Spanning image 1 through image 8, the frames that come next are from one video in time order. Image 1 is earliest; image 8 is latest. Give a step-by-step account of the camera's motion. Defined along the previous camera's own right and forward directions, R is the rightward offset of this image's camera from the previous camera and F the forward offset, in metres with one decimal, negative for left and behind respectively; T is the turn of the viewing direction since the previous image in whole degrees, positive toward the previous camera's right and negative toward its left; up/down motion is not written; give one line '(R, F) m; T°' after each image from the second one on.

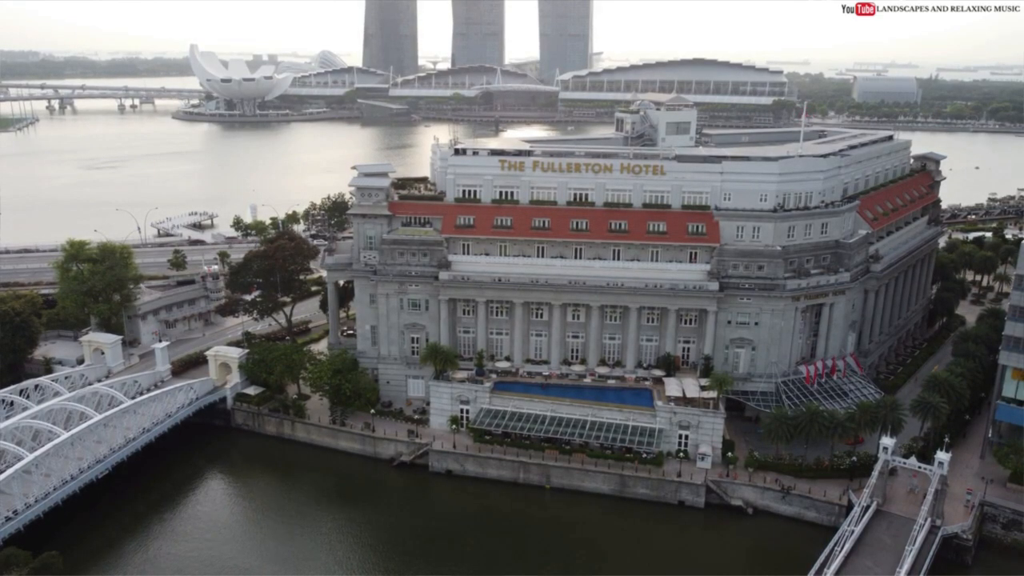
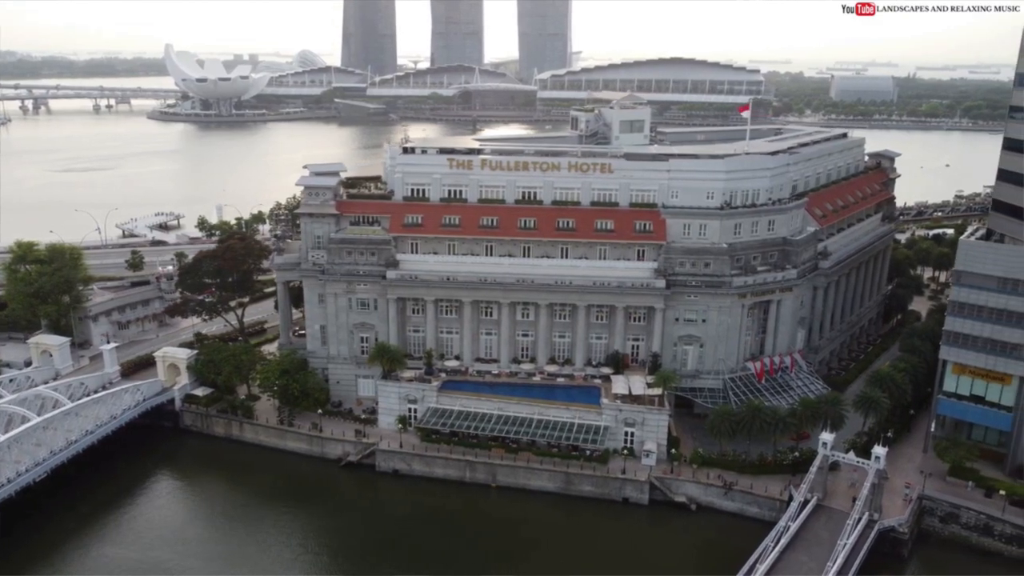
(+3.3, 0.0) m; +1°
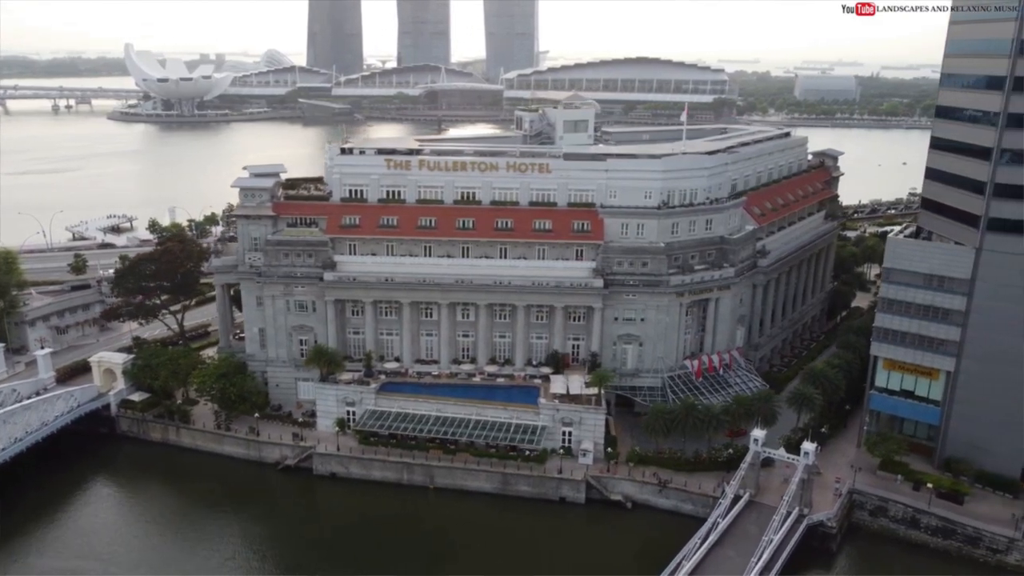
(+3.0, 0.0) m; +2°
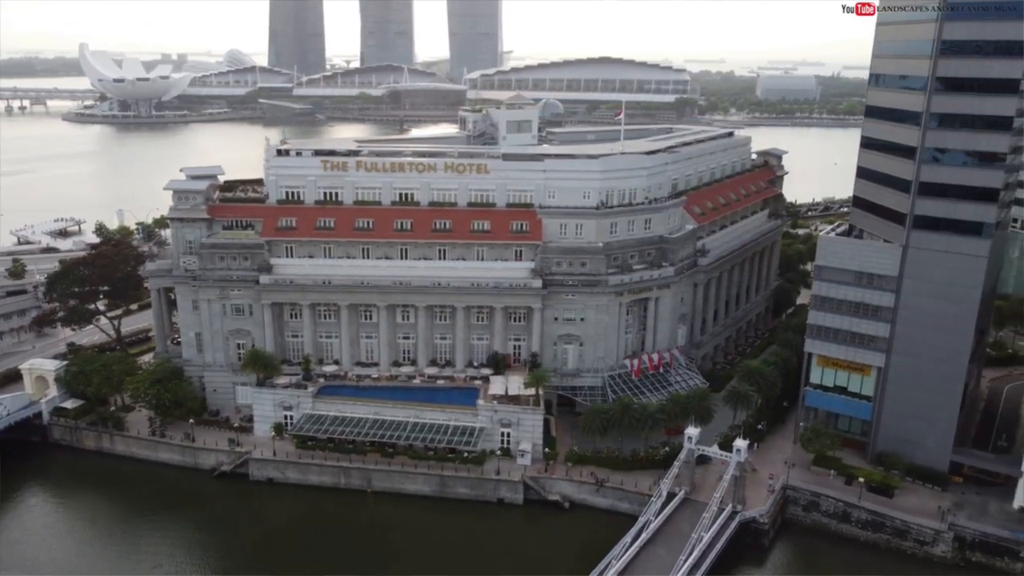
(+2.7, +0.1) m; +2°
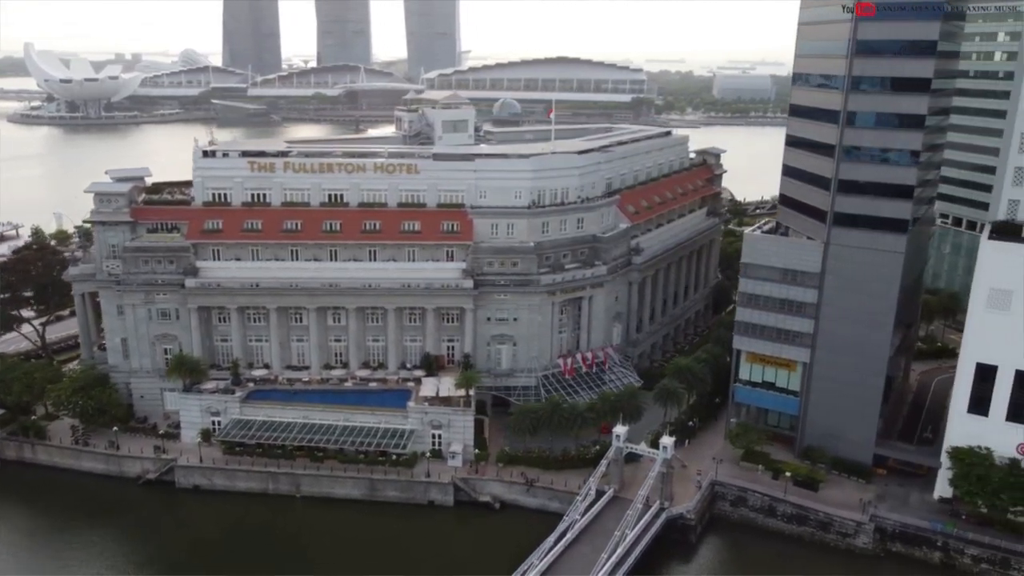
(+2.9, +0.2) m; +2°
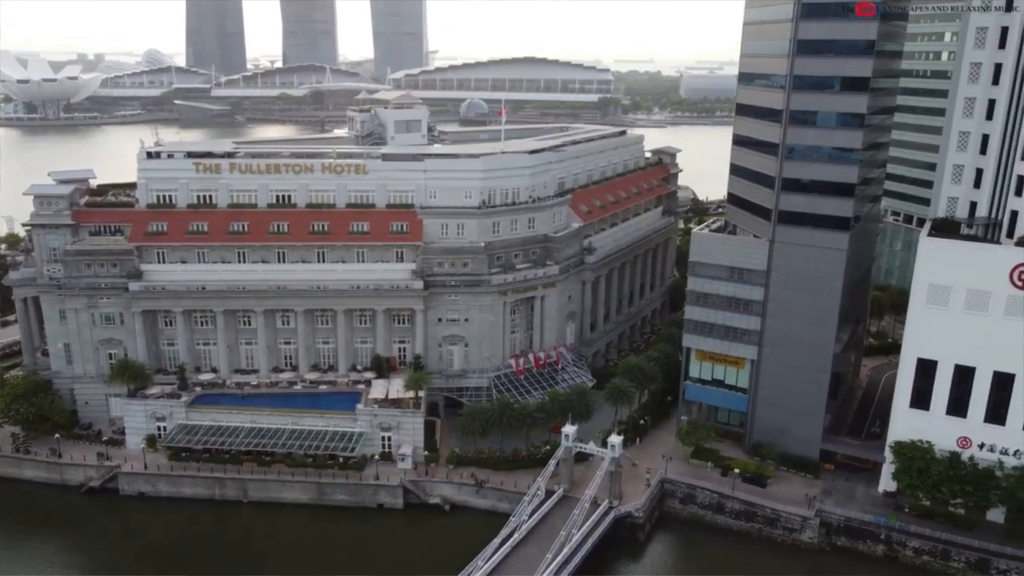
(+1.9, +0.2) m; +2°
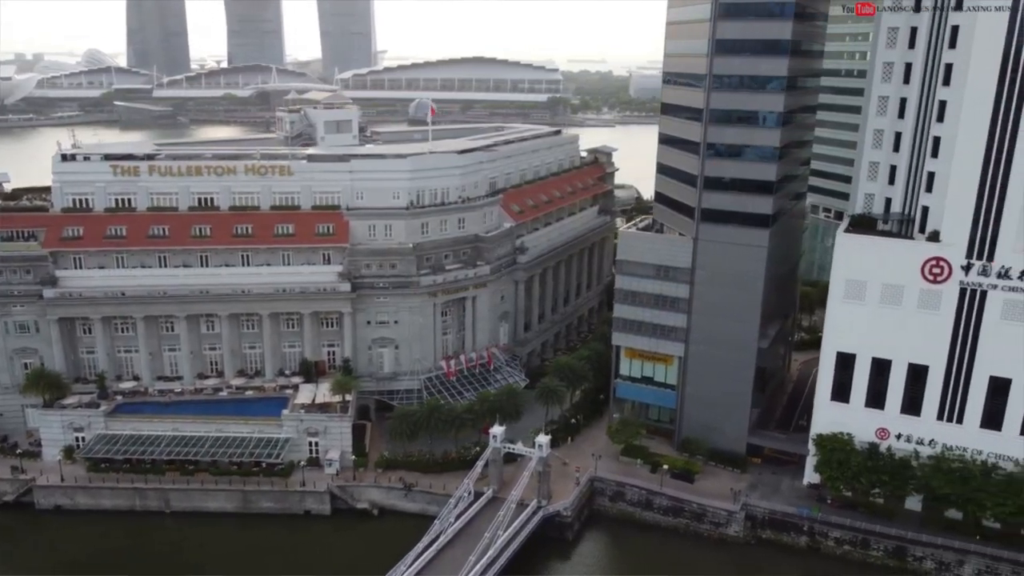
(+2.4, +0.2) m; +3°
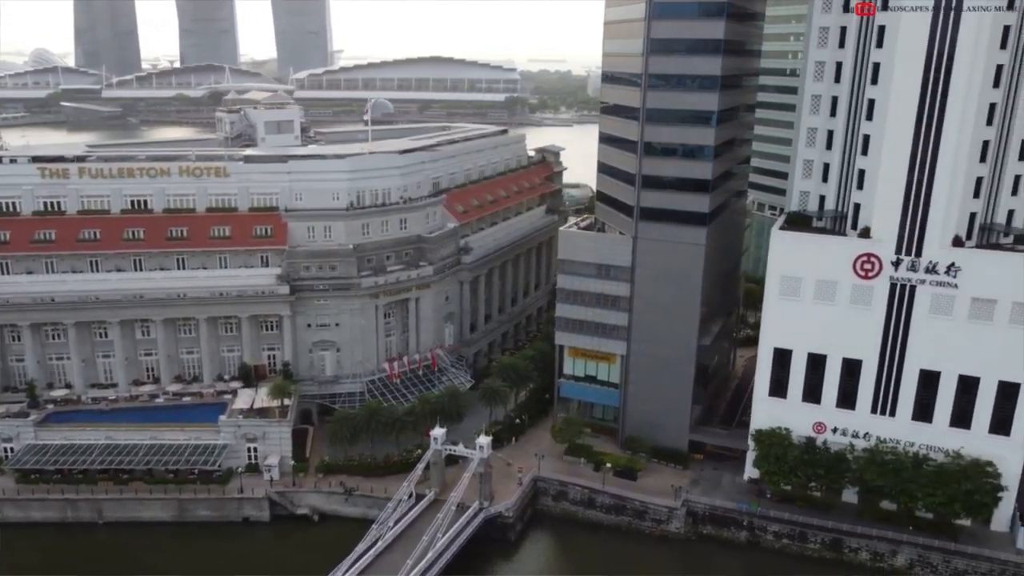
(+1.8, +0.2) m; +3°
